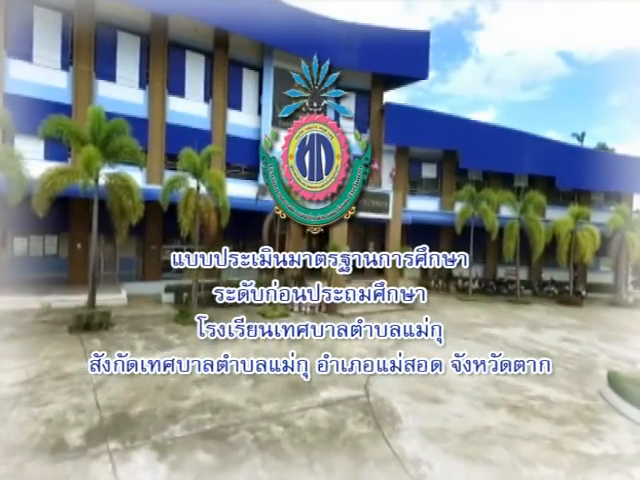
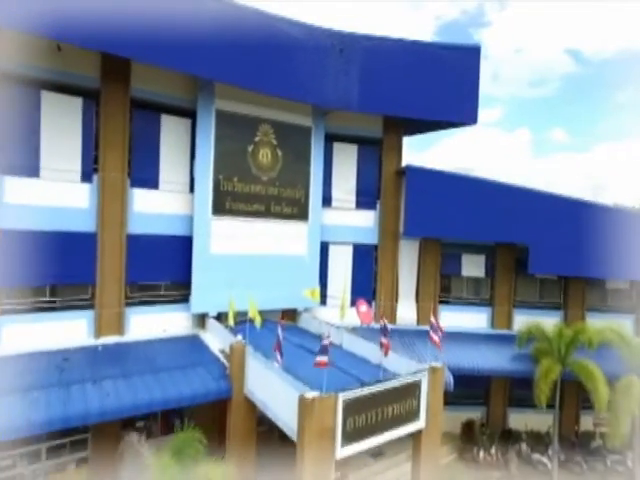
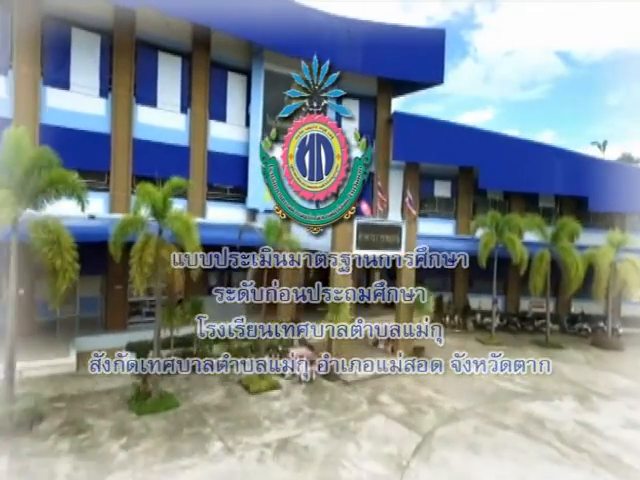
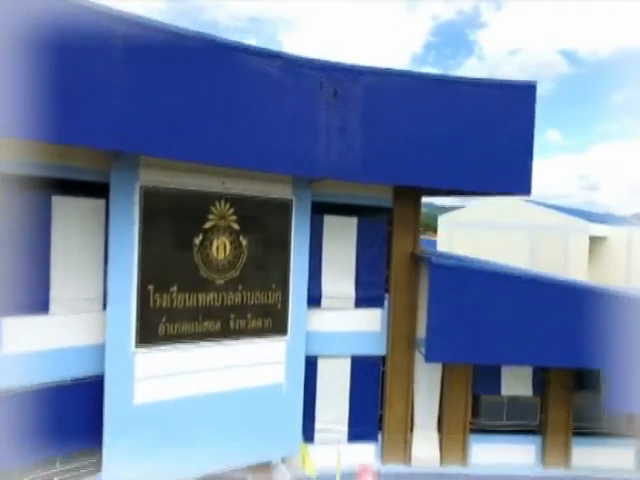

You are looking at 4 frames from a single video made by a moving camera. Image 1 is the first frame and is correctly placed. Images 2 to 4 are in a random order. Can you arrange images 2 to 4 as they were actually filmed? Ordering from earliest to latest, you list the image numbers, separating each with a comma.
3, 2, 4
